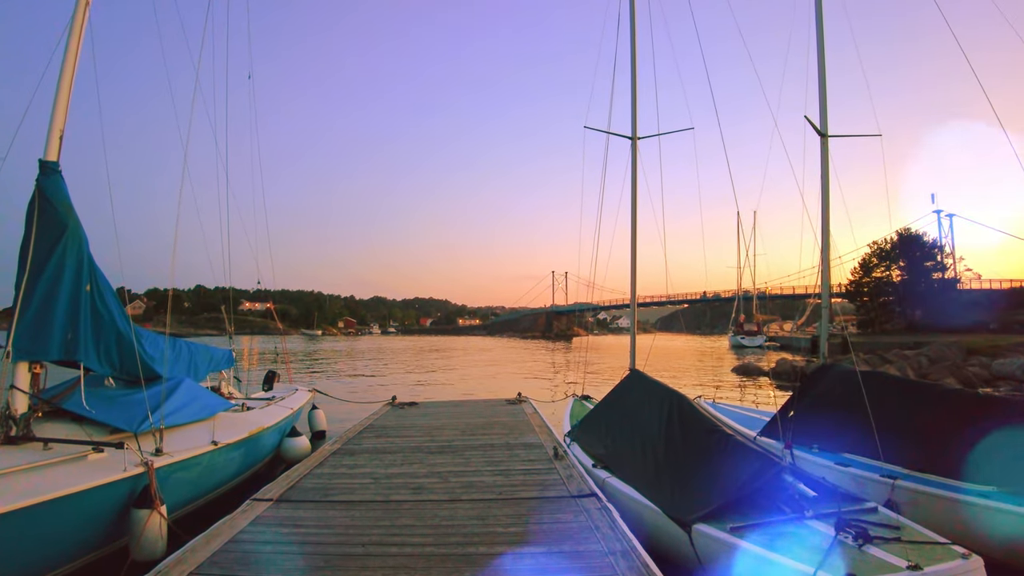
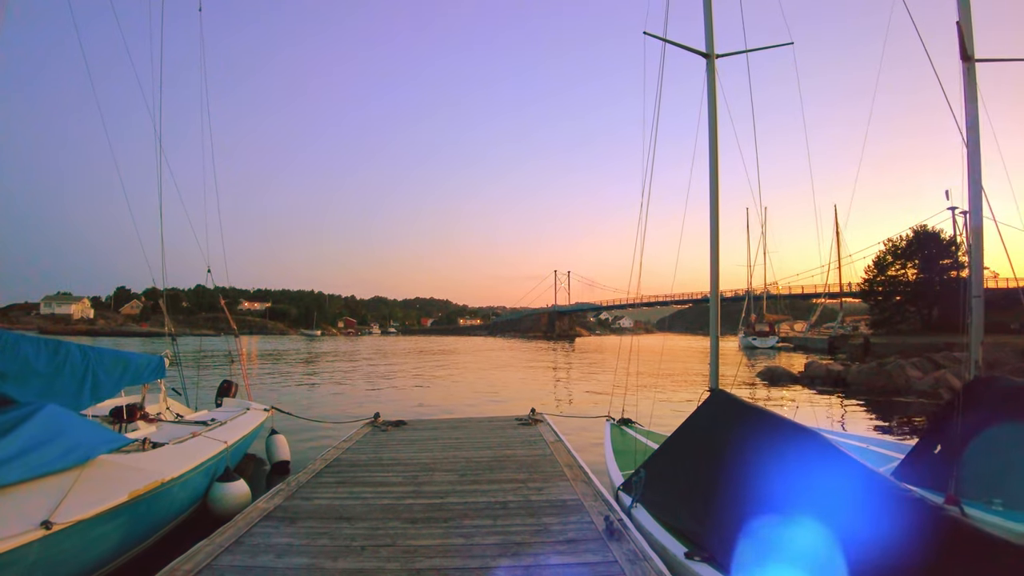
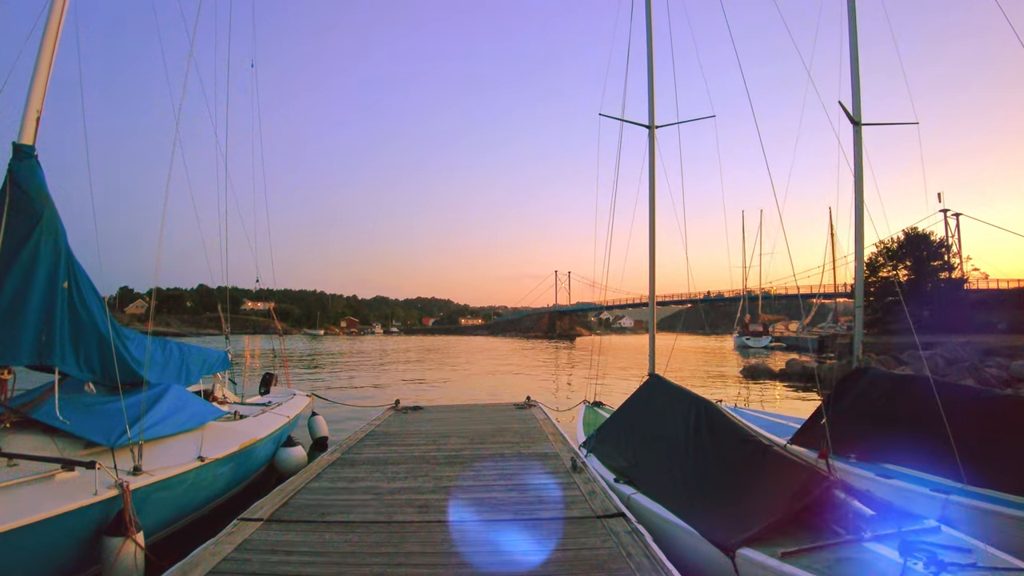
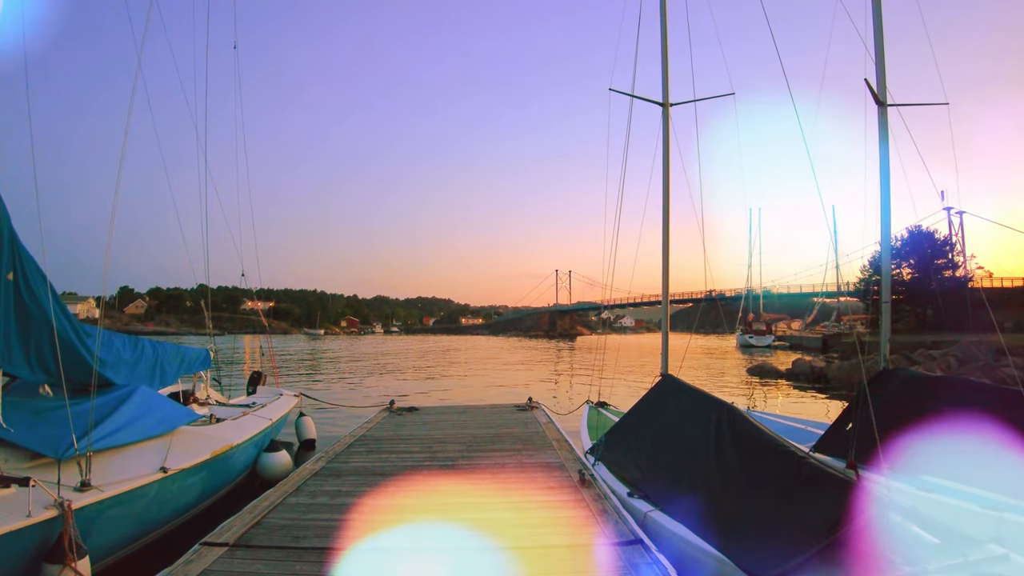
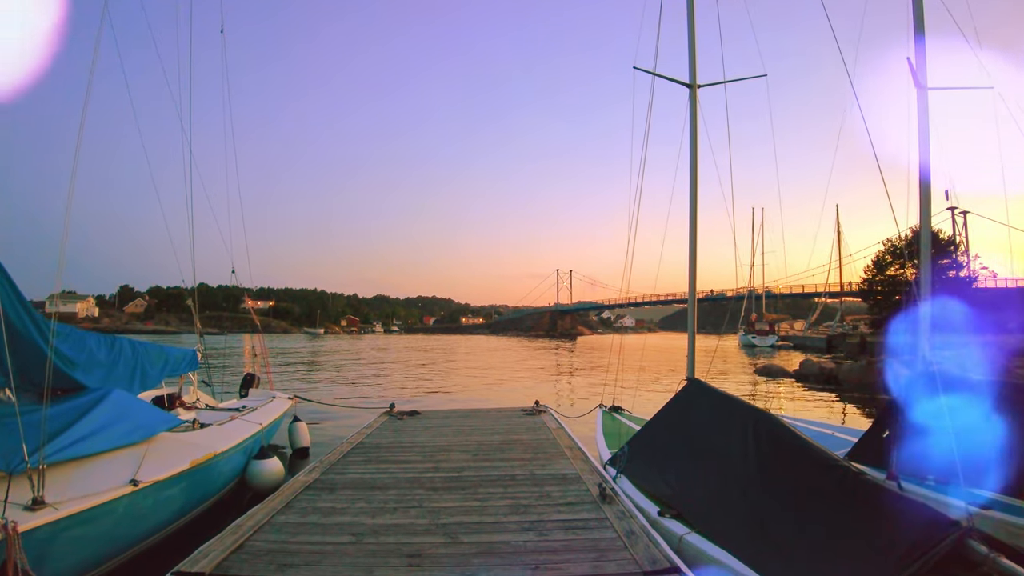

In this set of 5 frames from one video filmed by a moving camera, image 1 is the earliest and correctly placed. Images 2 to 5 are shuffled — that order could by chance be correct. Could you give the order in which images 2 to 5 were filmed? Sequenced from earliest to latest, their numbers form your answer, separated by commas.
3, 4, 5, 2
